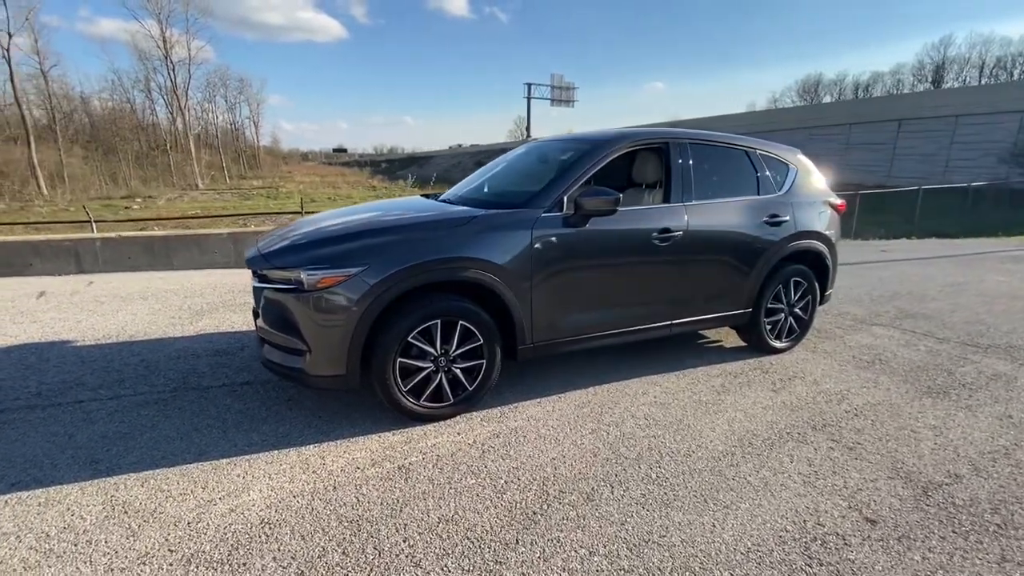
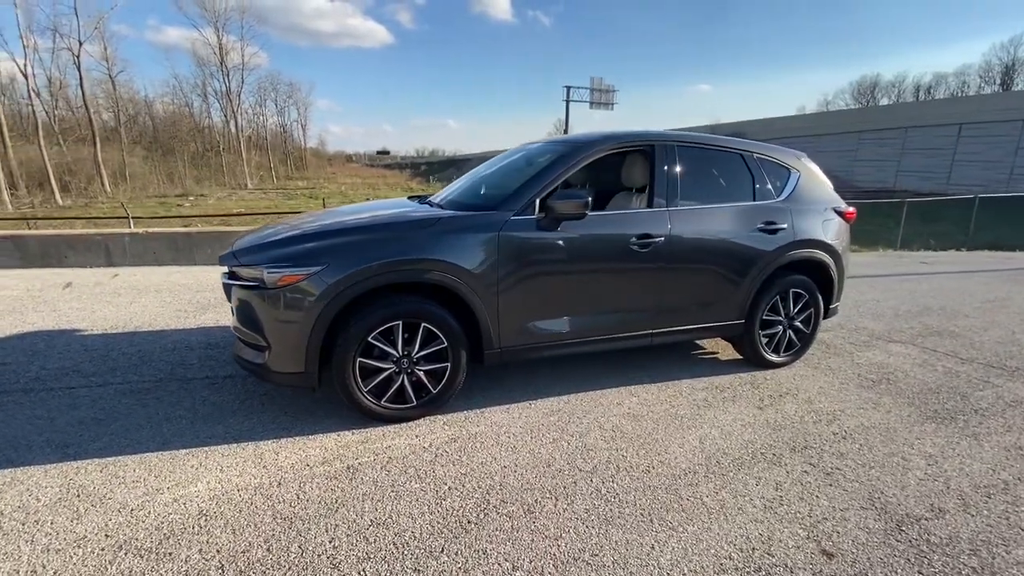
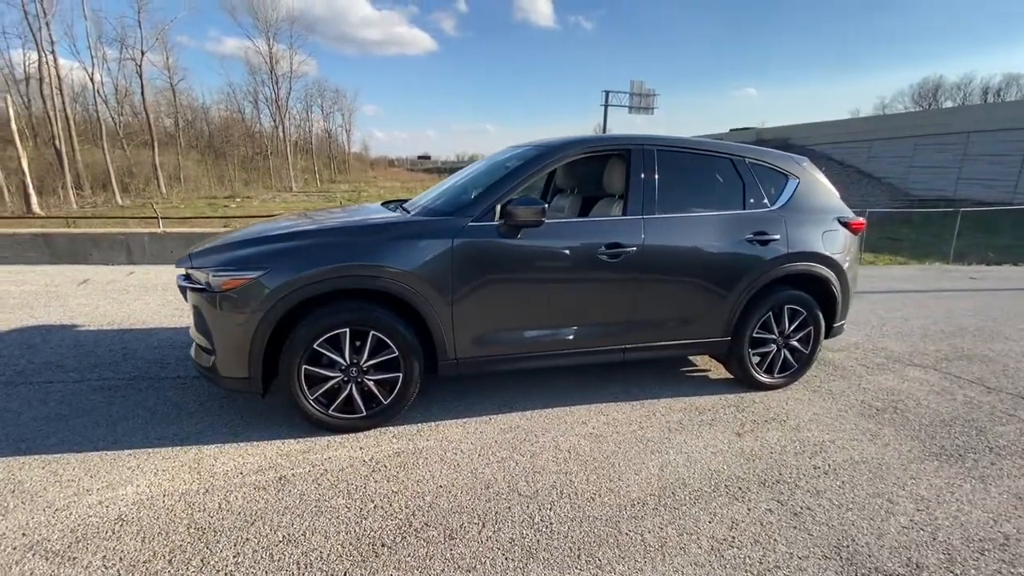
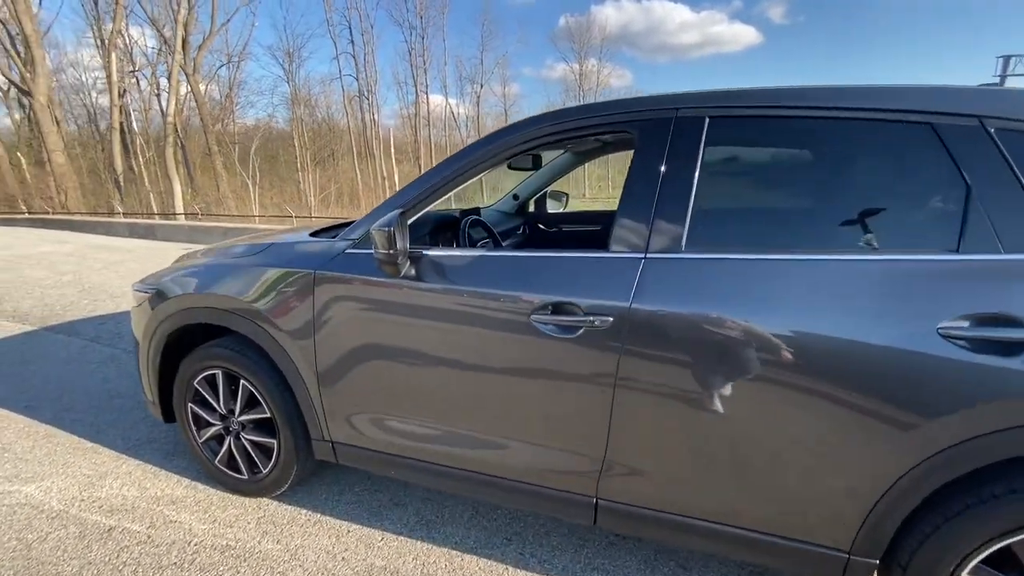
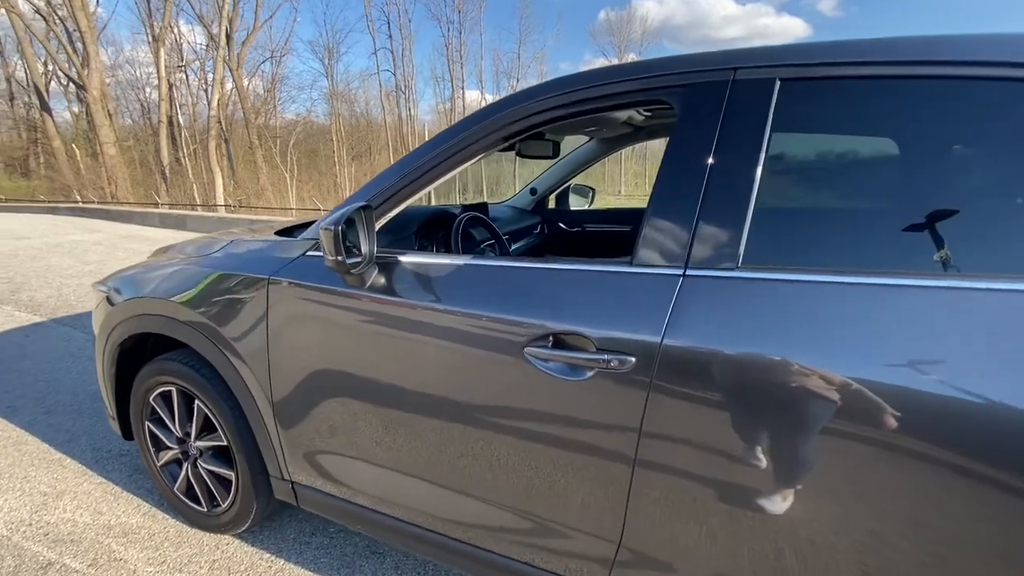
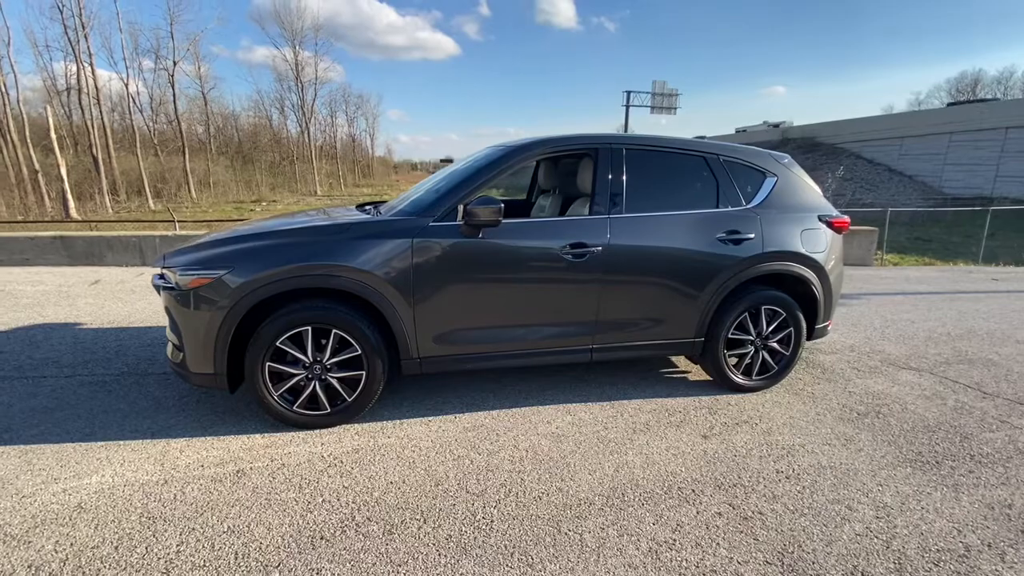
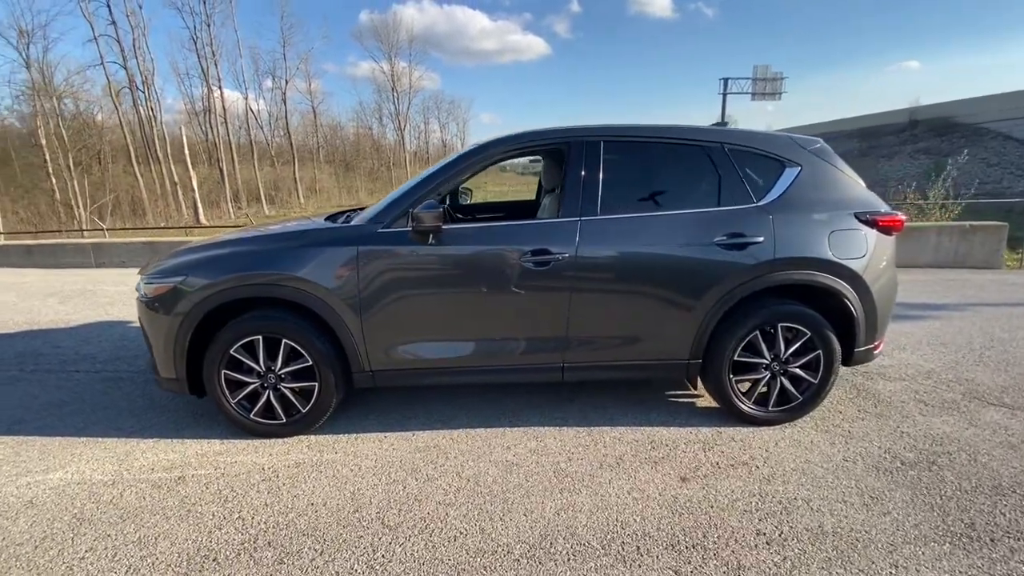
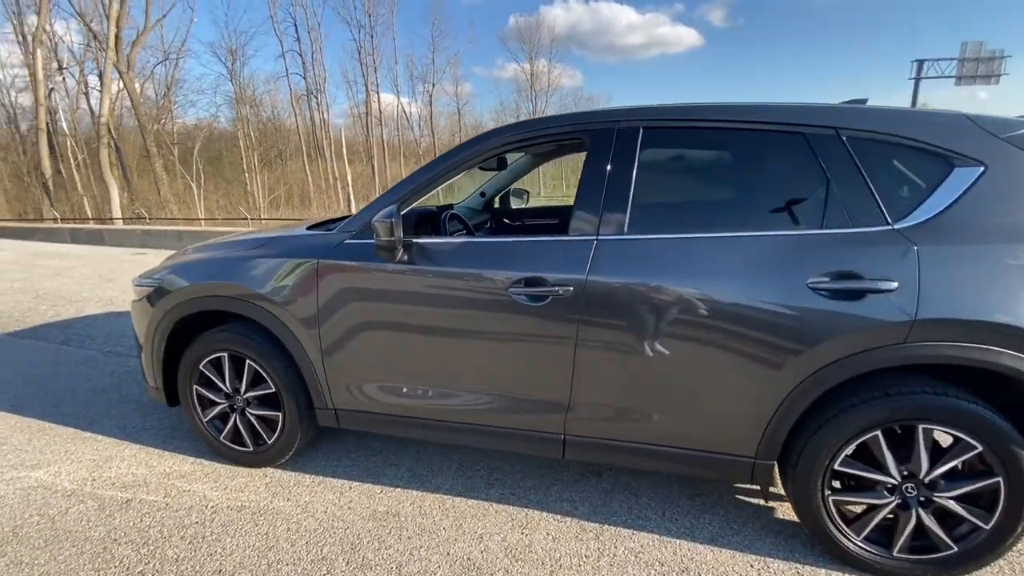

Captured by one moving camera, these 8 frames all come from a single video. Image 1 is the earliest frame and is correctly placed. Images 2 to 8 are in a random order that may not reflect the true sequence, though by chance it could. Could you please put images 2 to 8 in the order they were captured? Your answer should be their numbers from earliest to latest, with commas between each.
2, 3, 6, 7, 8, 4, 5
